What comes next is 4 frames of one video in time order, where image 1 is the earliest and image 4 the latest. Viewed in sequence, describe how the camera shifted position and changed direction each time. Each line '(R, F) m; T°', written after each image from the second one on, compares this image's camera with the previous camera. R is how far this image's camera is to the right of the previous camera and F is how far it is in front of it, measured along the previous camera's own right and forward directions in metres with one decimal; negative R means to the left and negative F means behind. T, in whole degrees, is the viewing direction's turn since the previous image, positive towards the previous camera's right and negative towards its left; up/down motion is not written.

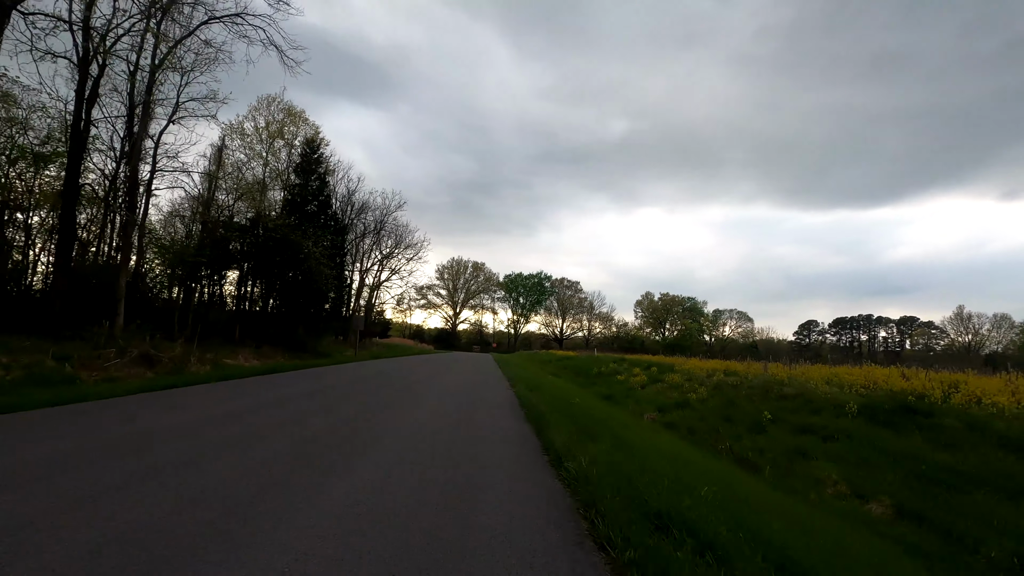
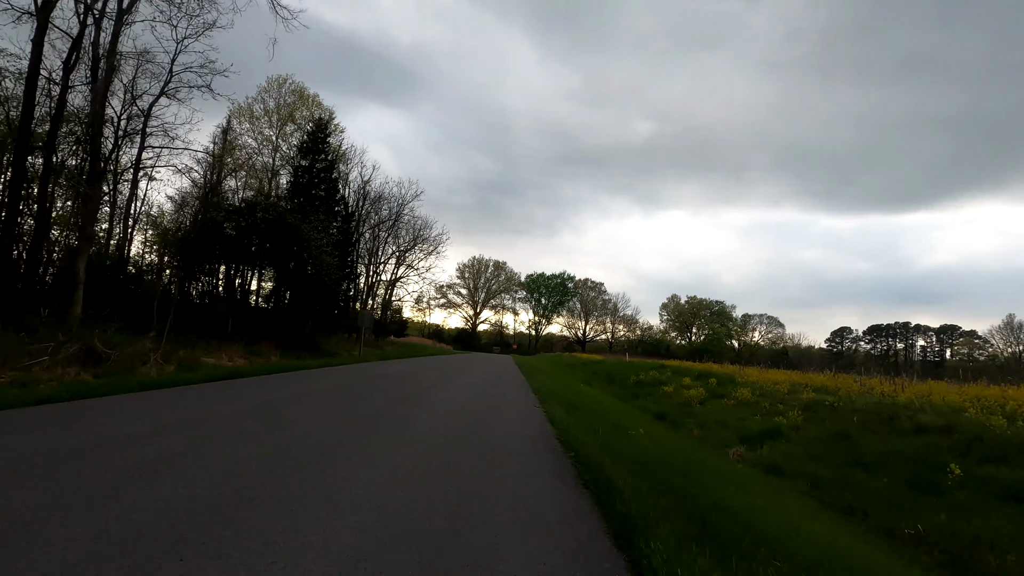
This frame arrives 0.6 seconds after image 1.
(-0.1, +1.7) m; -2°
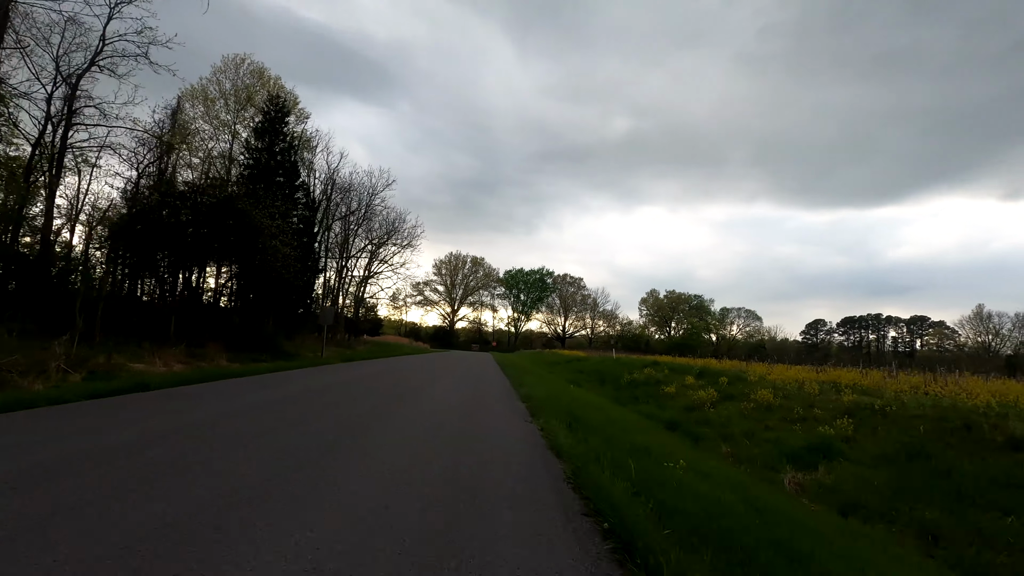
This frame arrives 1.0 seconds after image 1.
(0.0, +1.2) m; +2°
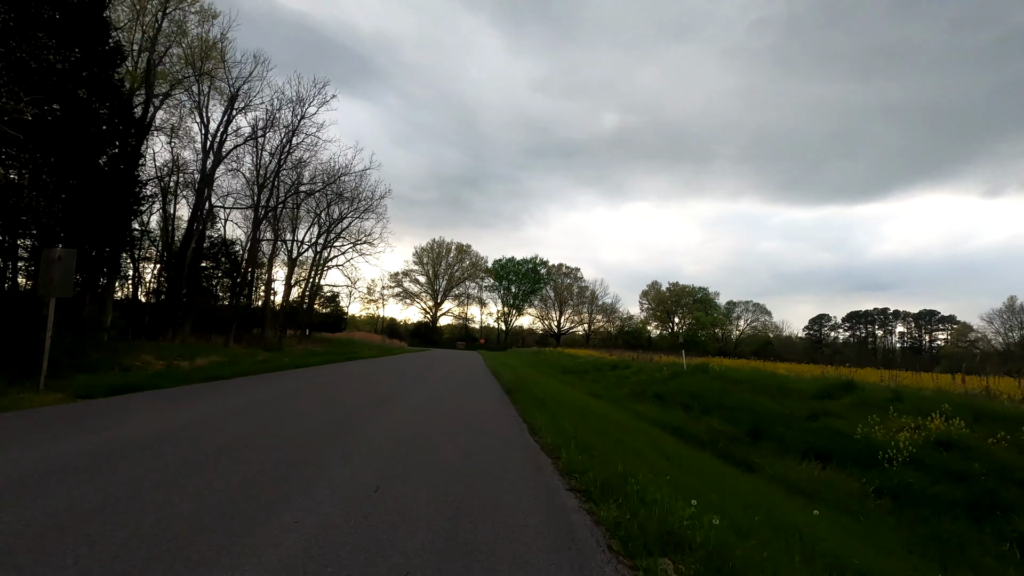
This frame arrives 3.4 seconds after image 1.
(-0.4, +6.8) m; +1°
